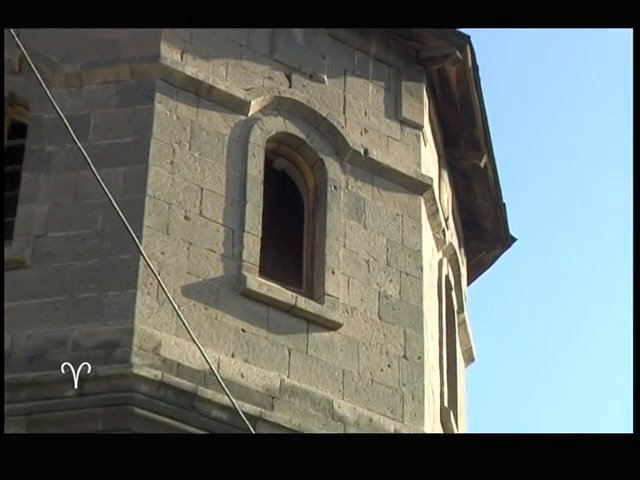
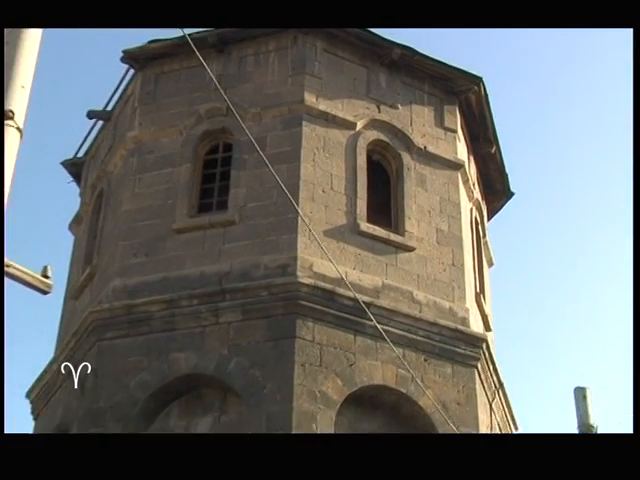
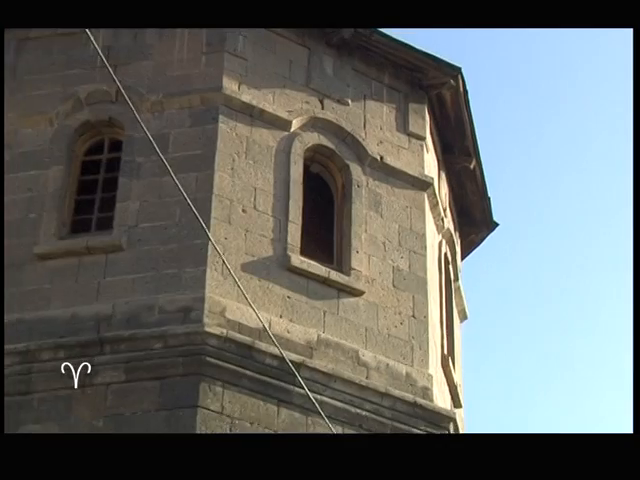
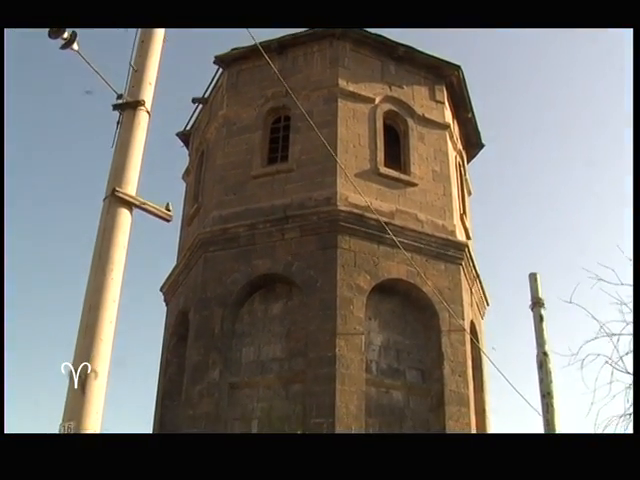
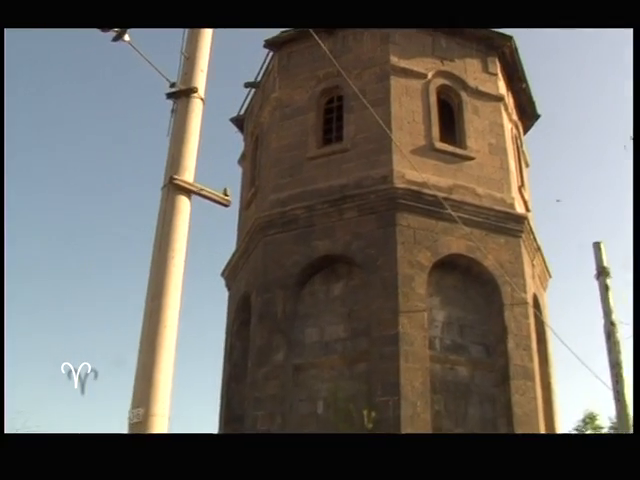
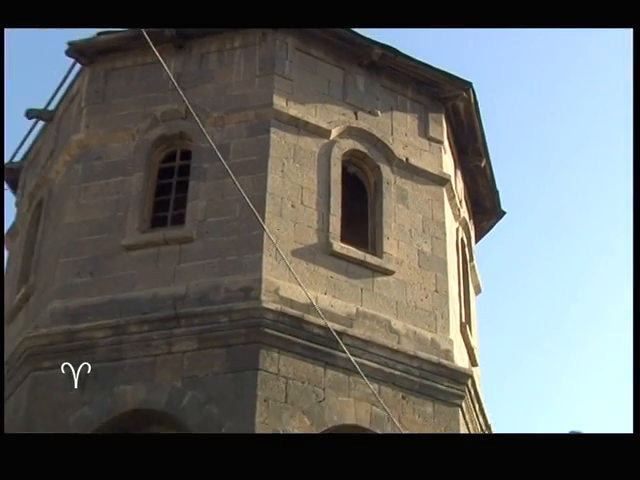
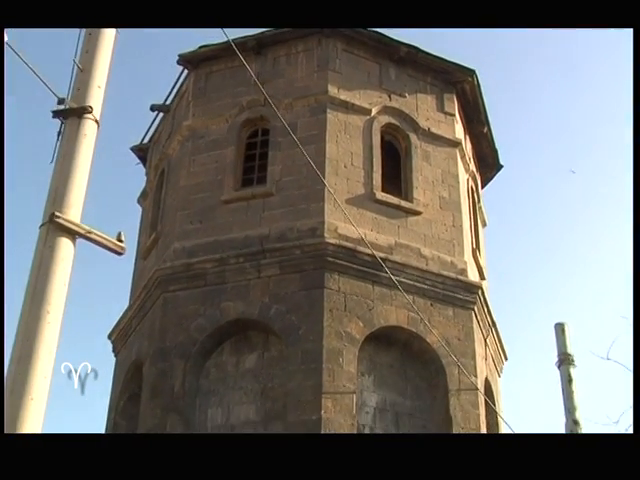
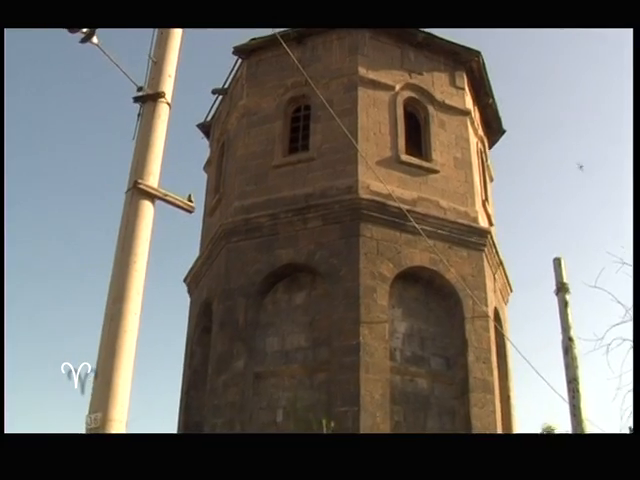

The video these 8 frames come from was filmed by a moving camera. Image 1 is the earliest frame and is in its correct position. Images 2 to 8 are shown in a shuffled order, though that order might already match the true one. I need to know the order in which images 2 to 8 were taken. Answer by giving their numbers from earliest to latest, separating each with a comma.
3, 6, 2, 7, 4, 8, 5
